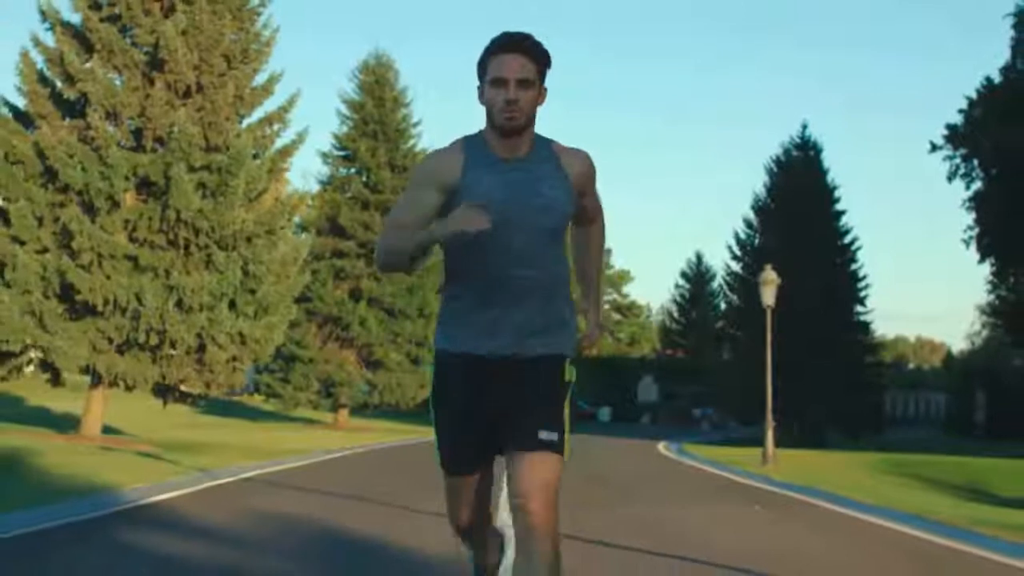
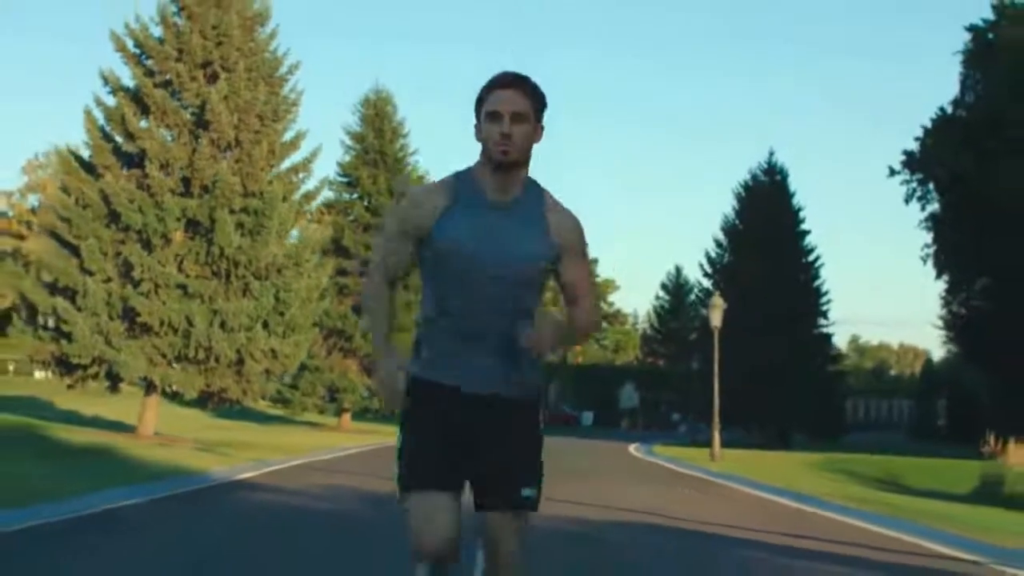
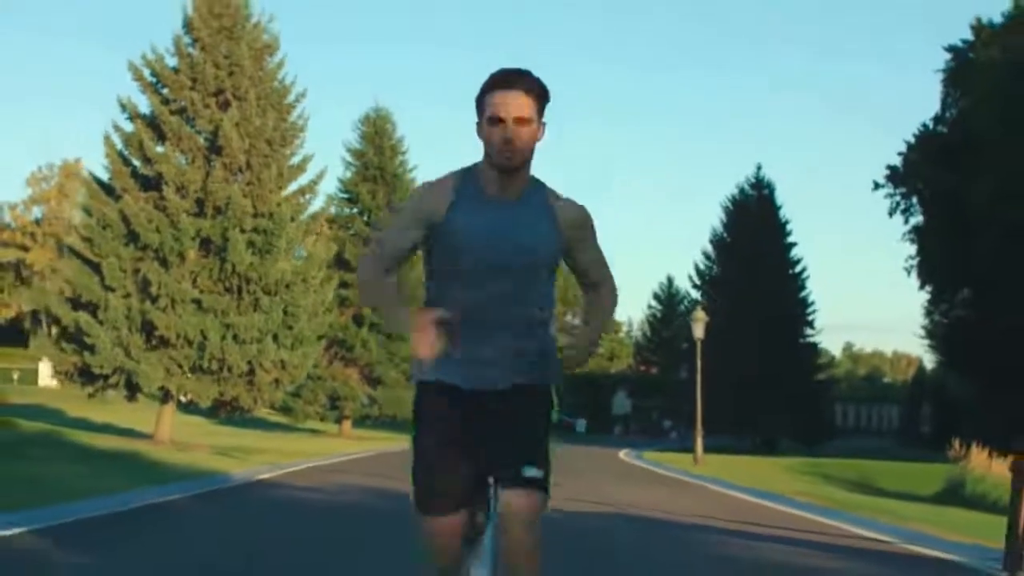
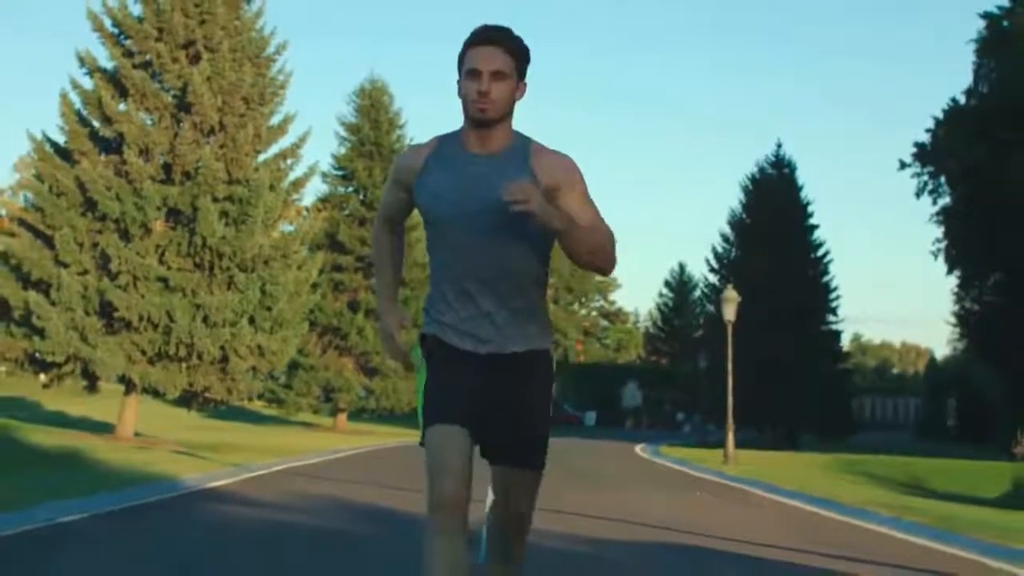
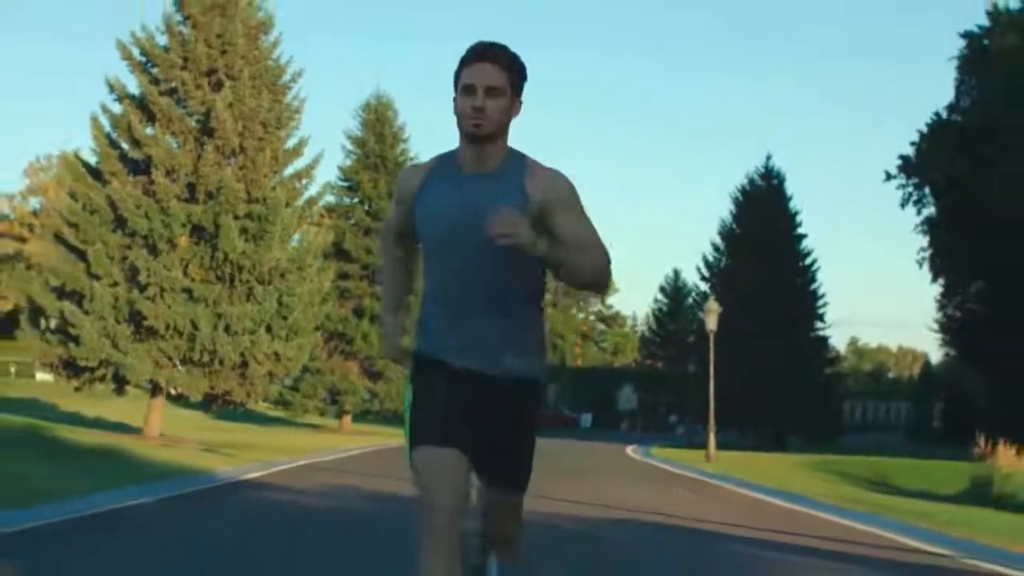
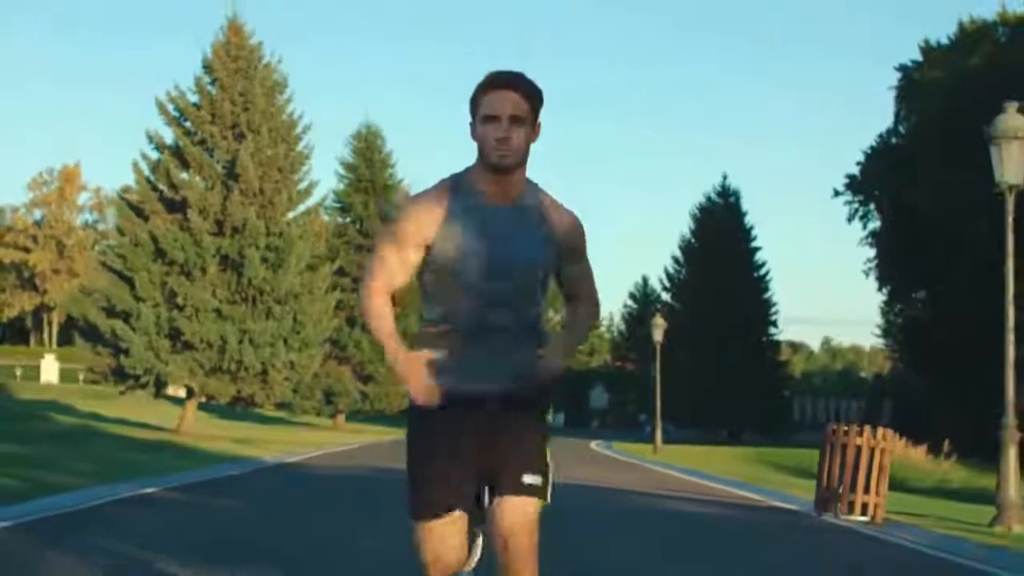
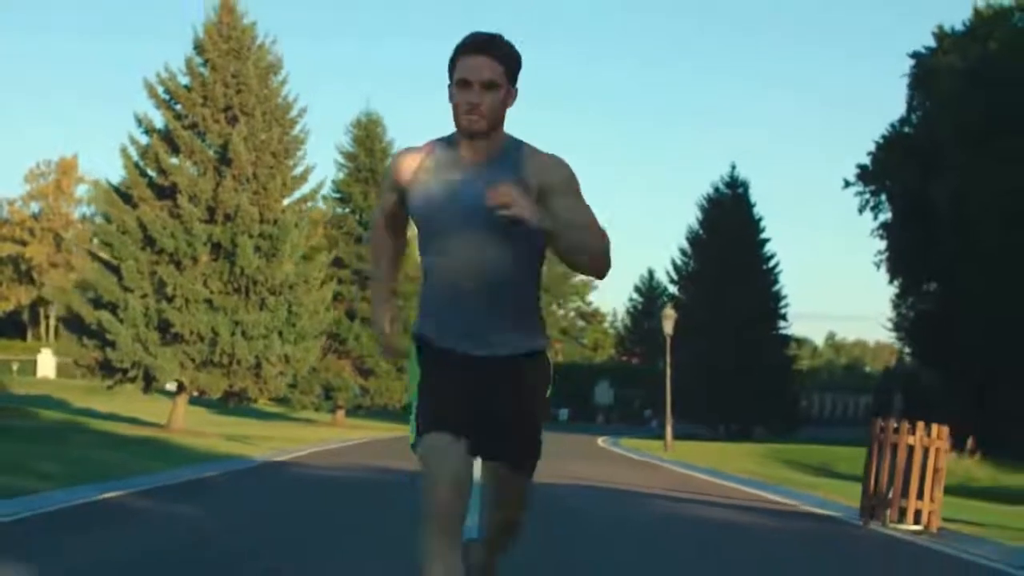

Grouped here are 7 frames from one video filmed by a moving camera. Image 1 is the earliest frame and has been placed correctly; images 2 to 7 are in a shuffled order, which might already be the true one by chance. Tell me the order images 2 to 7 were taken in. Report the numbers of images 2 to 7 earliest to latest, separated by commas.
4, 2, 5, 3, 7, 6
